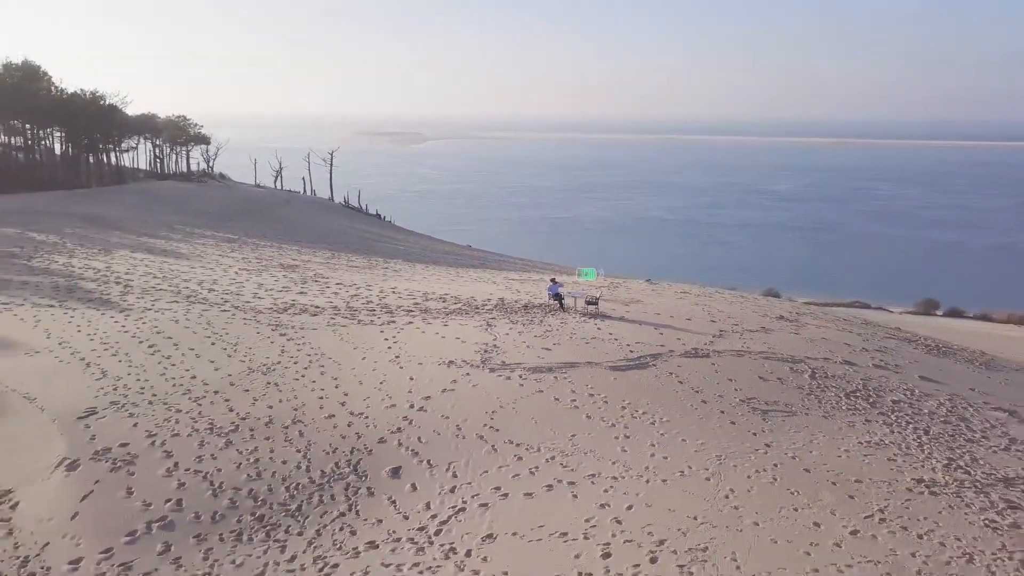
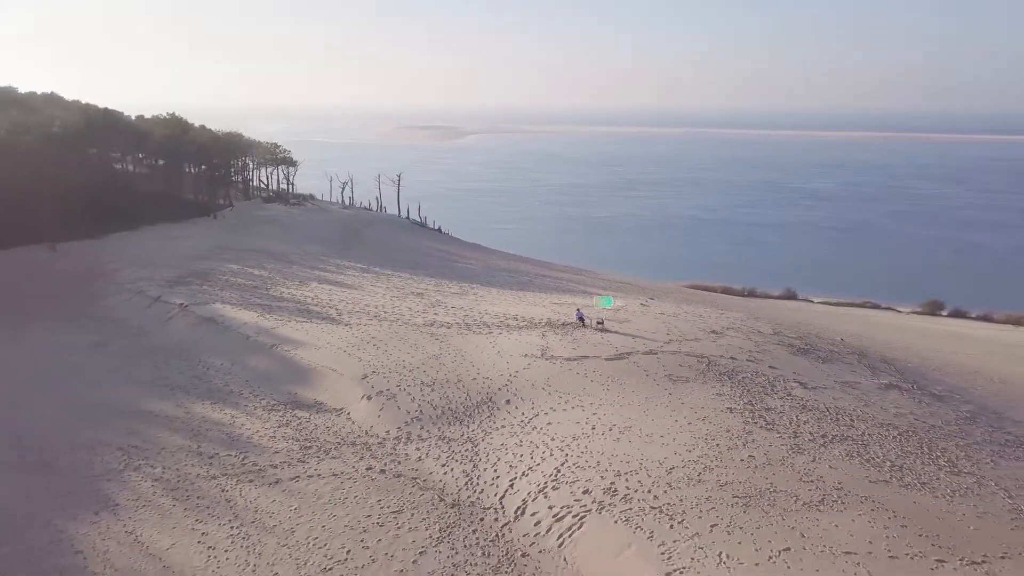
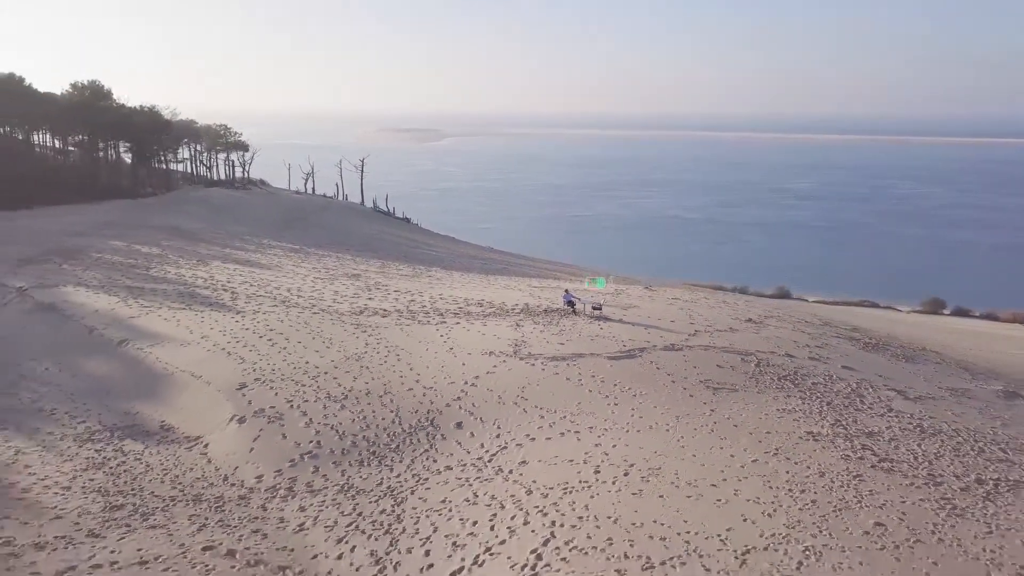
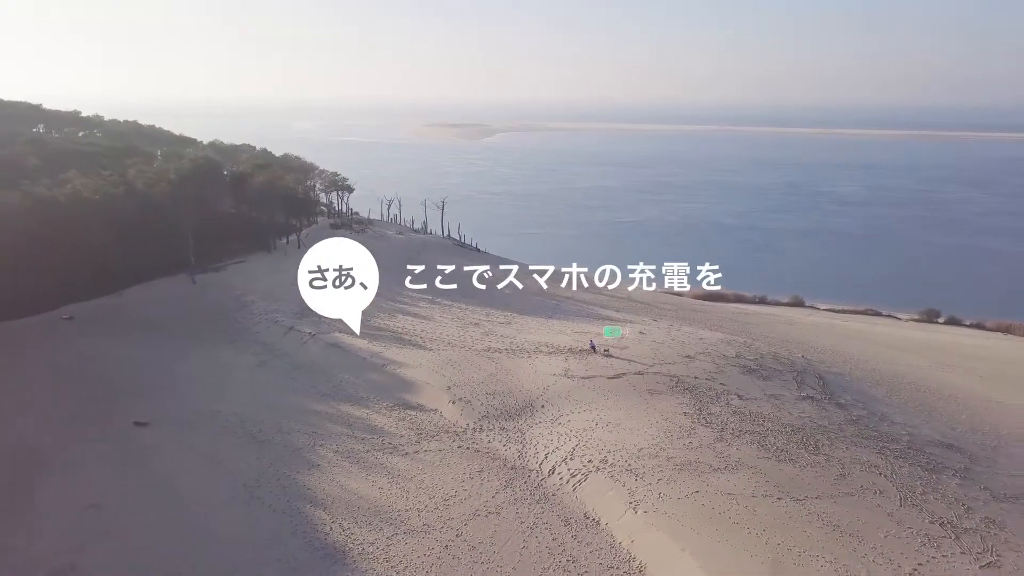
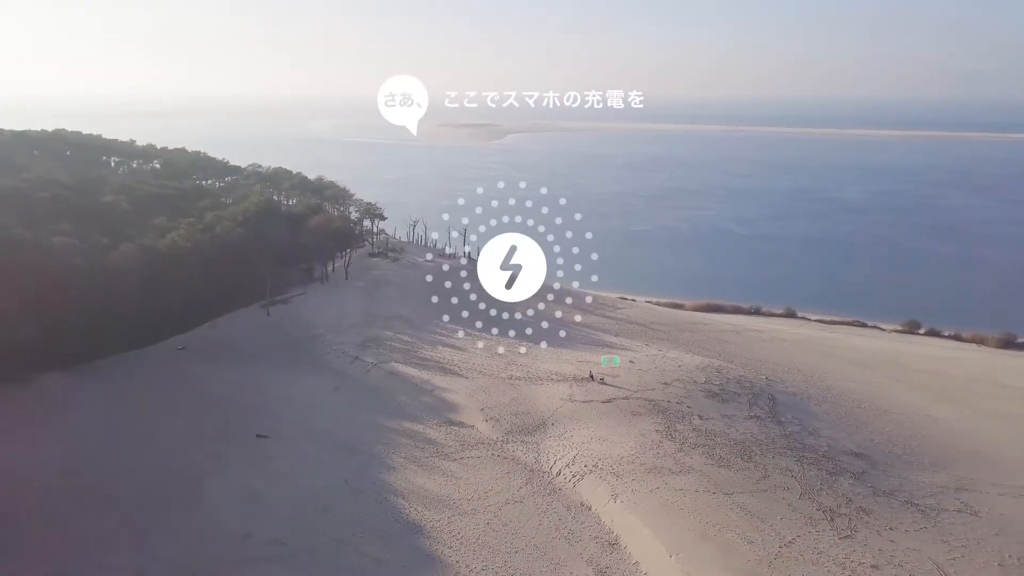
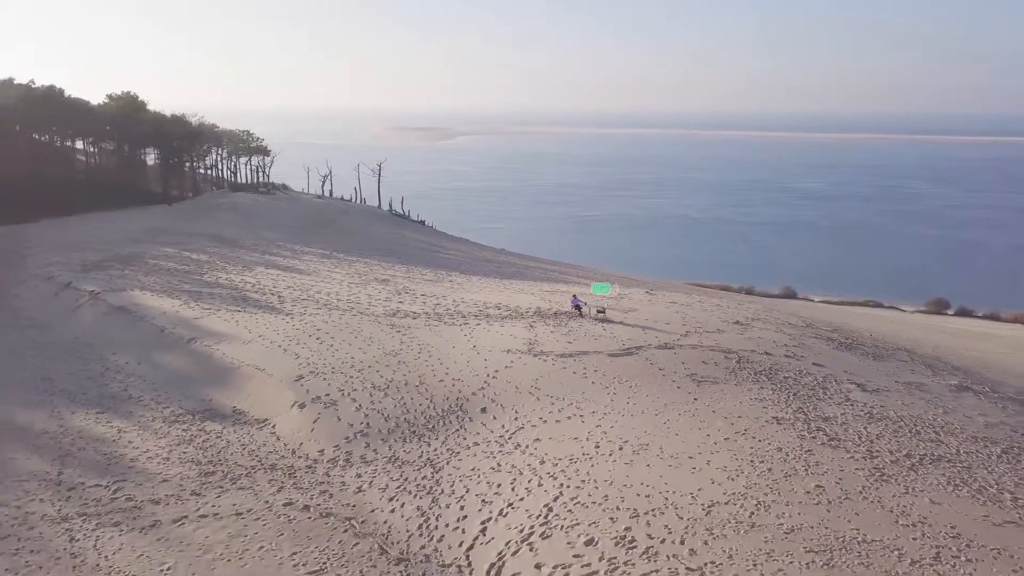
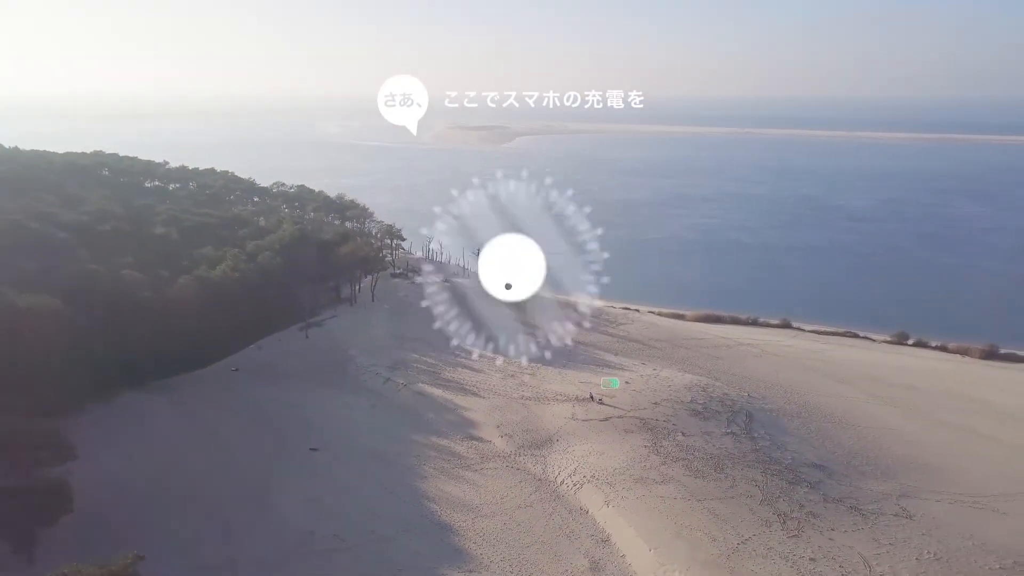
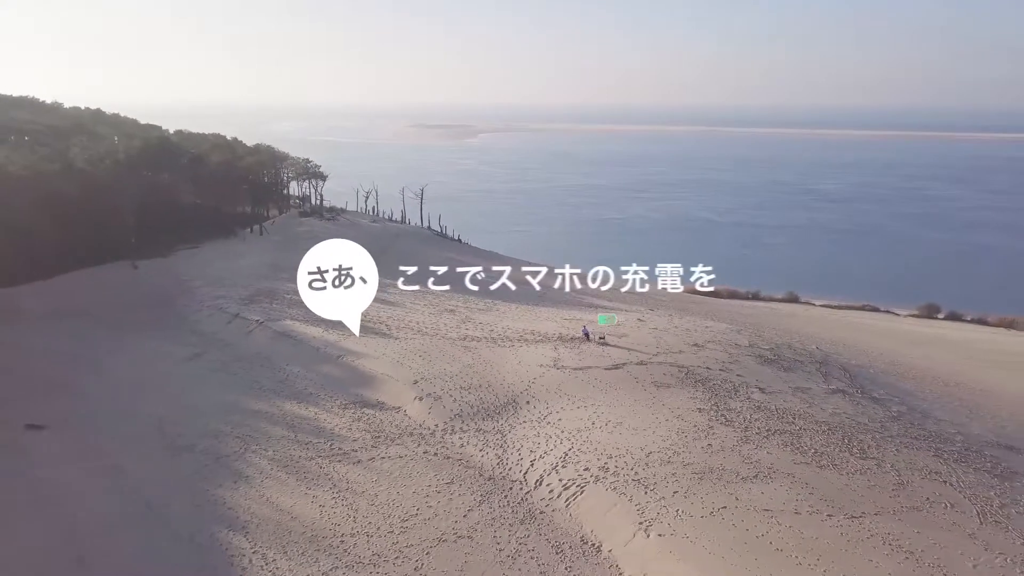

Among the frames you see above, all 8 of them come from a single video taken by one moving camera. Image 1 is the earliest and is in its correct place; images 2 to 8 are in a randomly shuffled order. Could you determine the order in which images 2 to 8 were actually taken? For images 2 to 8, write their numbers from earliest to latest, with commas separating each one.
3, 6, 2, 8, 4, 5, 7
